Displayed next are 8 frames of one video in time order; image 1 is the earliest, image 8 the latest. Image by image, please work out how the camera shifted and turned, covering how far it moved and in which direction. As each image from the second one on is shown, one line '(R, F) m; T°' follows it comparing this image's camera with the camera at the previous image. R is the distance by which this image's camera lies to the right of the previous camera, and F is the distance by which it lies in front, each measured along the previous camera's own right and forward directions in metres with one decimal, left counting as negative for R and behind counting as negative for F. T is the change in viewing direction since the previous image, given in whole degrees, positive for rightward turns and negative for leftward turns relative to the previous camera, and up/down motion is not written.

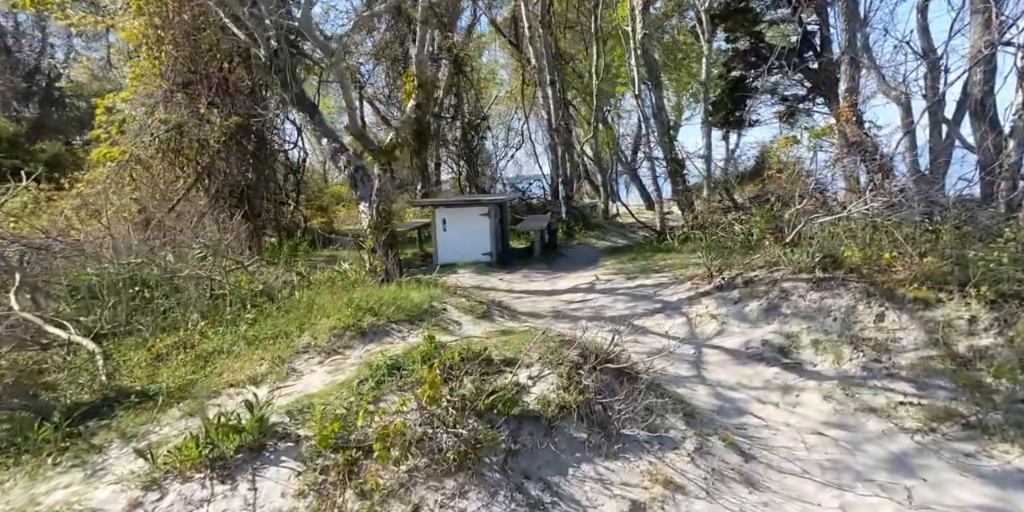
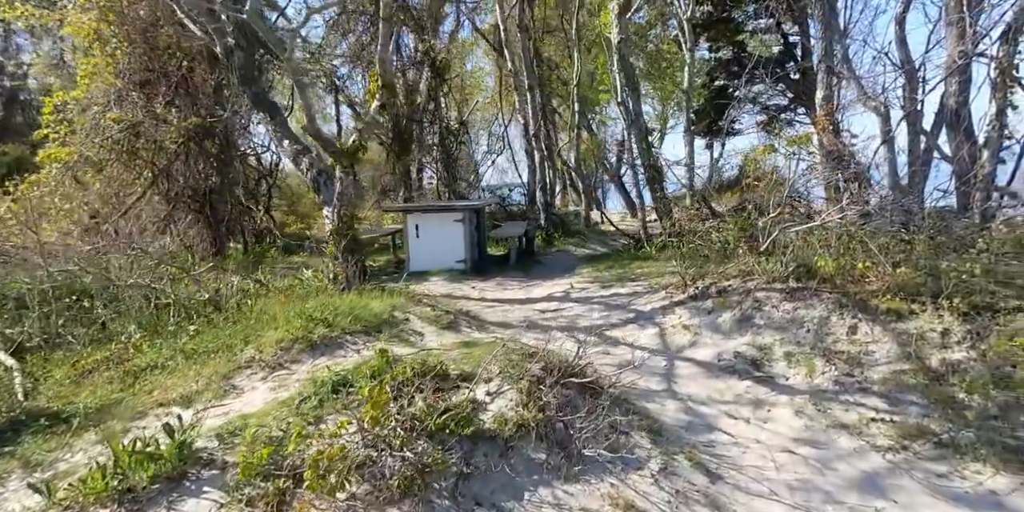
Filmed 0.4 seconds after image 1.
(+0.2, +0.2) m; +1°
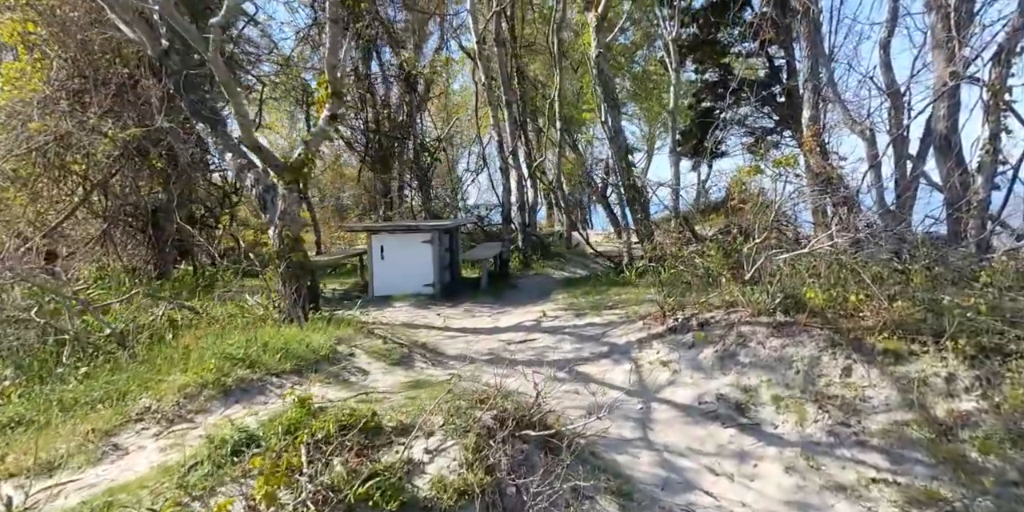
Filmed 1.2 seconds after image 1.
(+0.2, +0.5) m; +1°
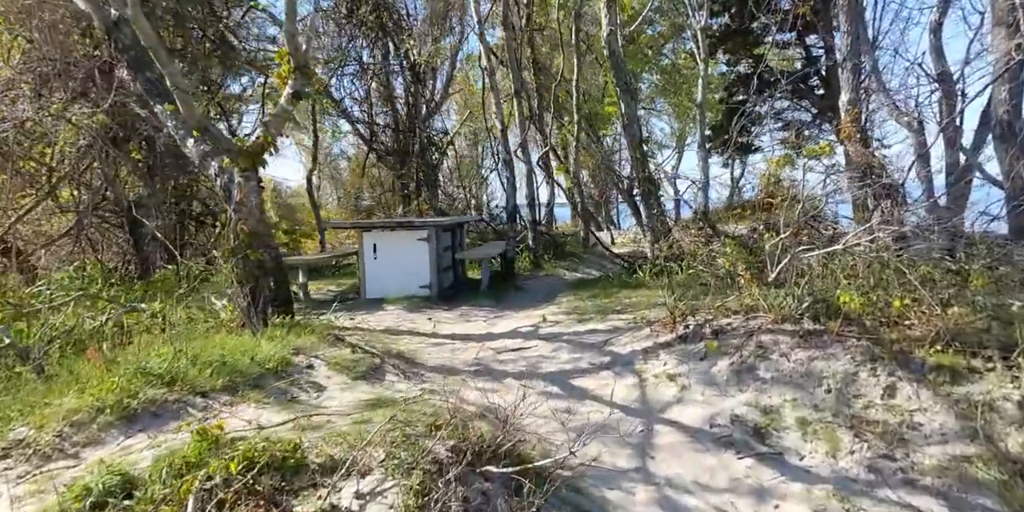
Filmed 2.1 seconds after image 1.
(+0.3, +0.7) m; -3°
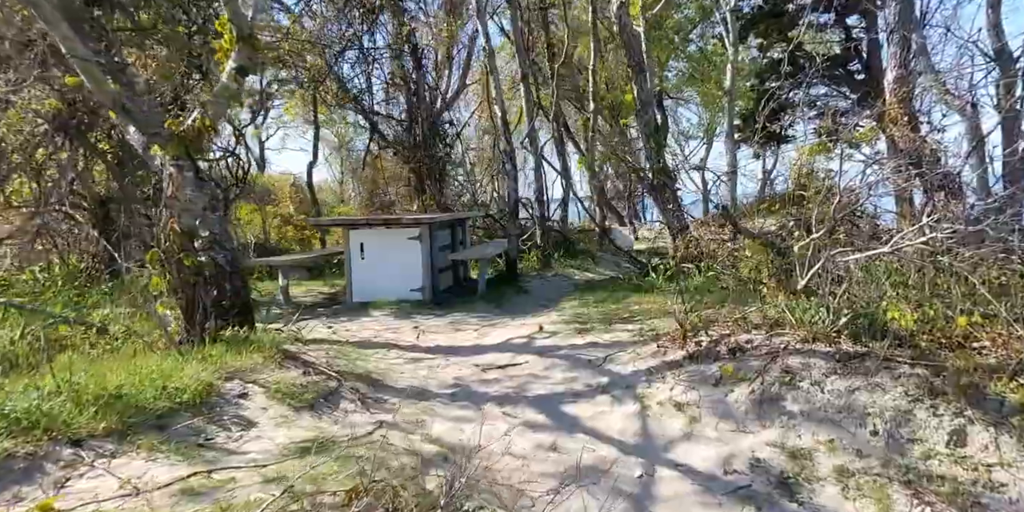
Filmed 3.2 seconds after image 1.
(+0.3, +0.7) m; -3°
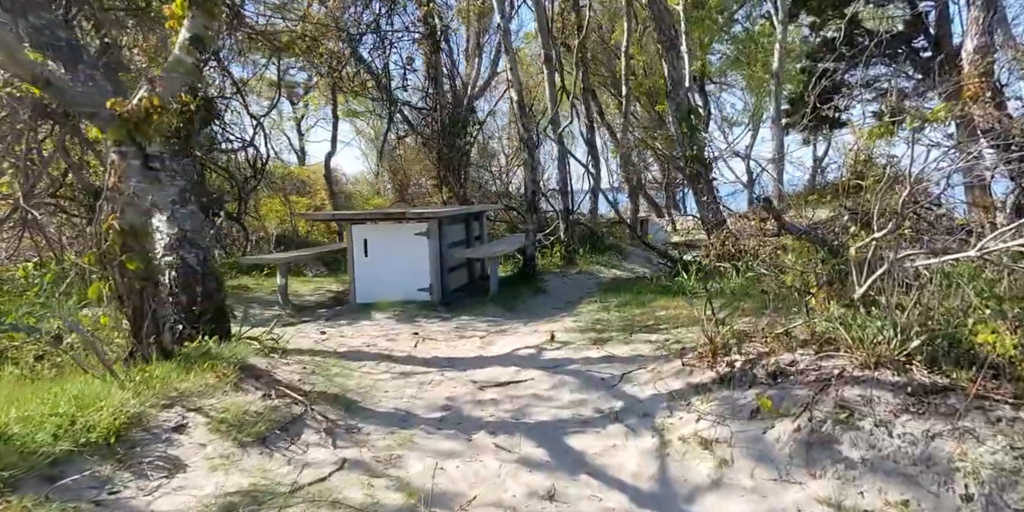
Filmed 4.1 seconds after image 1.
(+0.2, +0.7) m; -4°
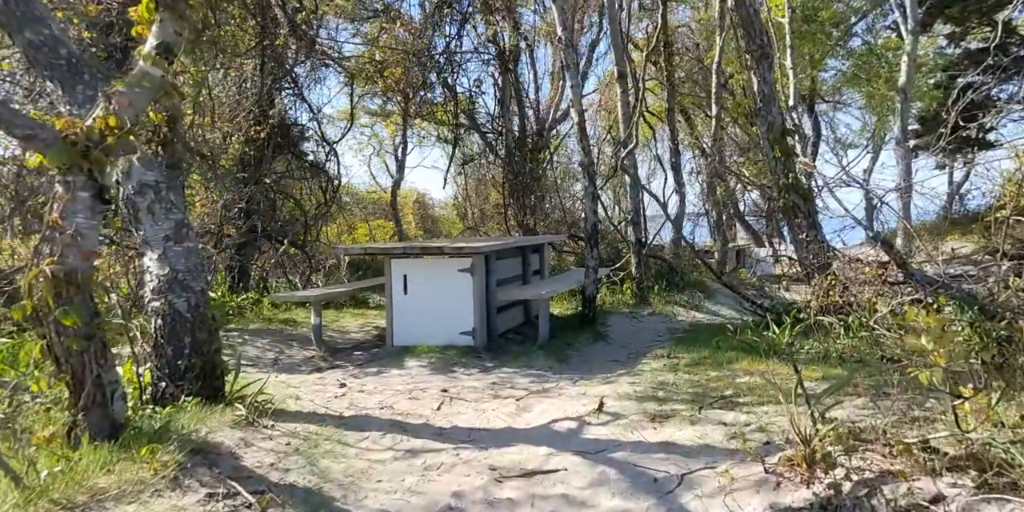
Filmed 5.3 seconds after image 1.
(+0.3, +0.9) m; -8°
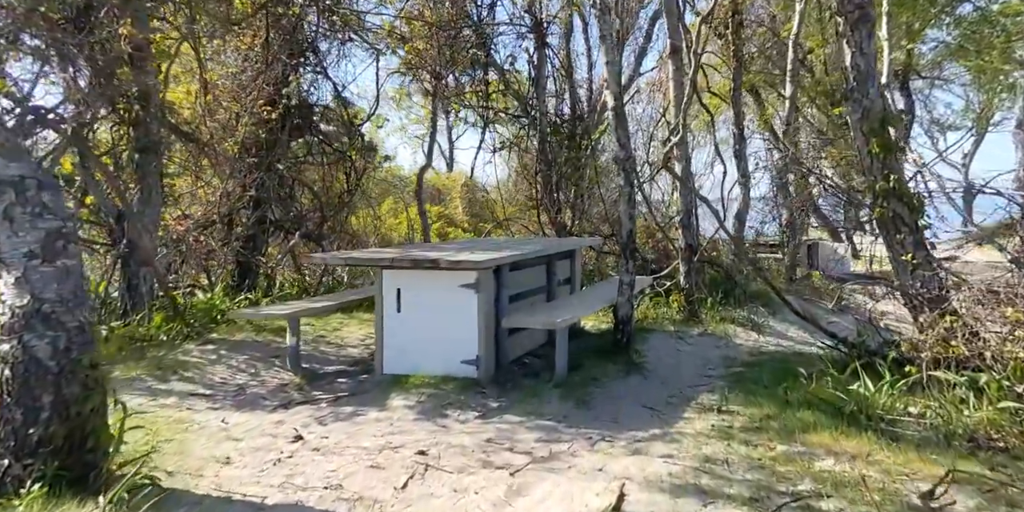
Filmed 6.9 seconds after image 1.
(+0.3, +1.2) m; -5°
